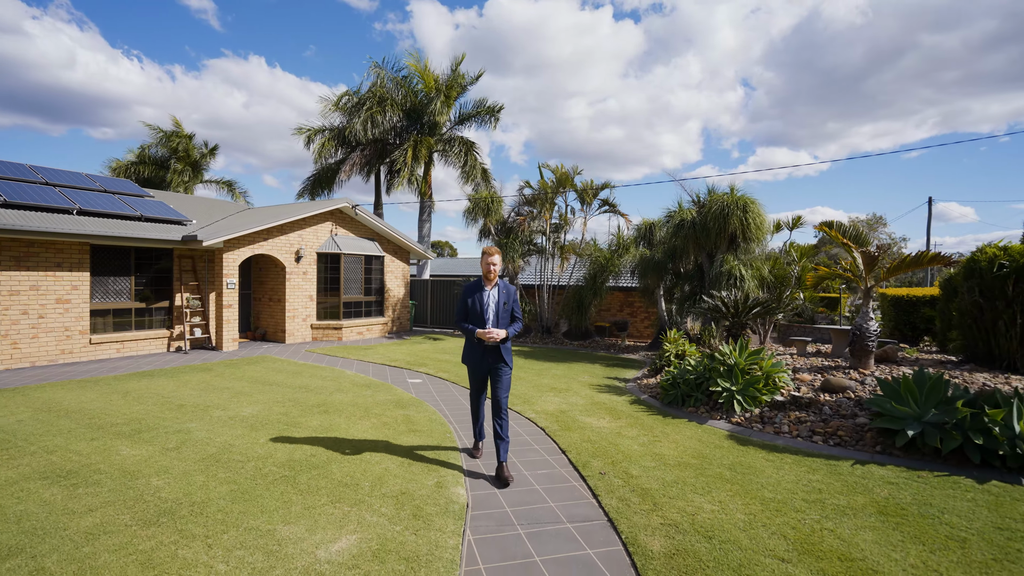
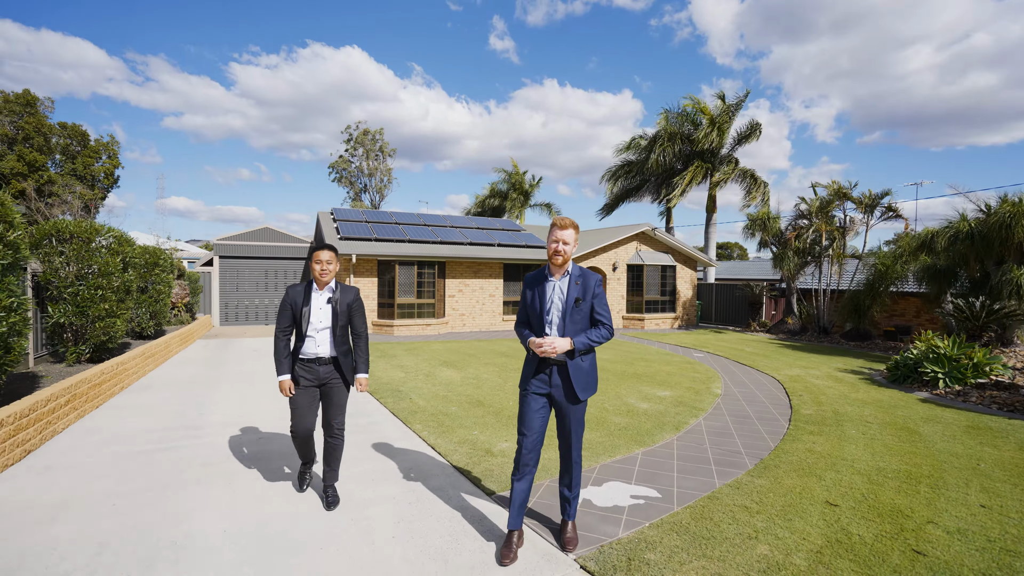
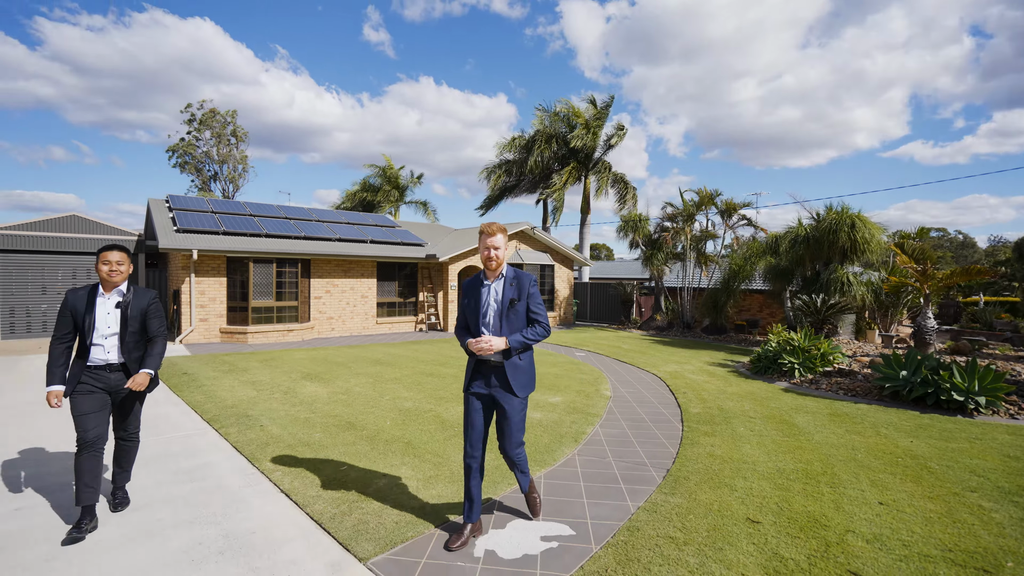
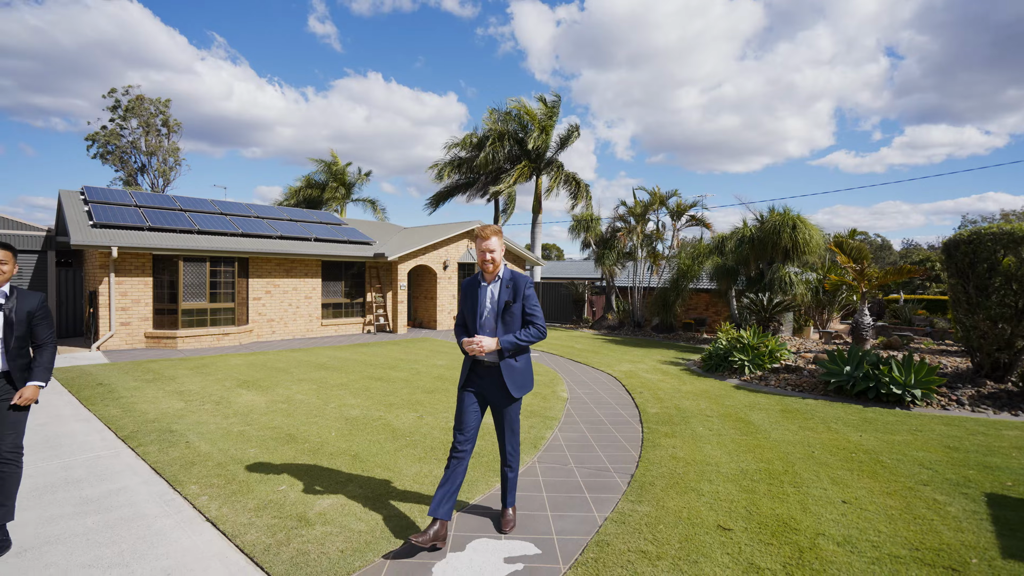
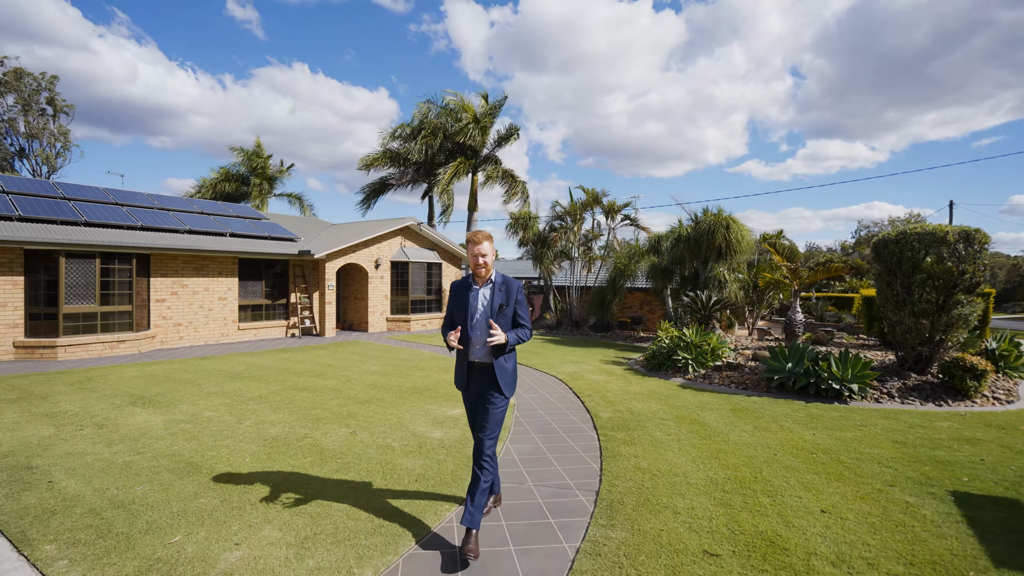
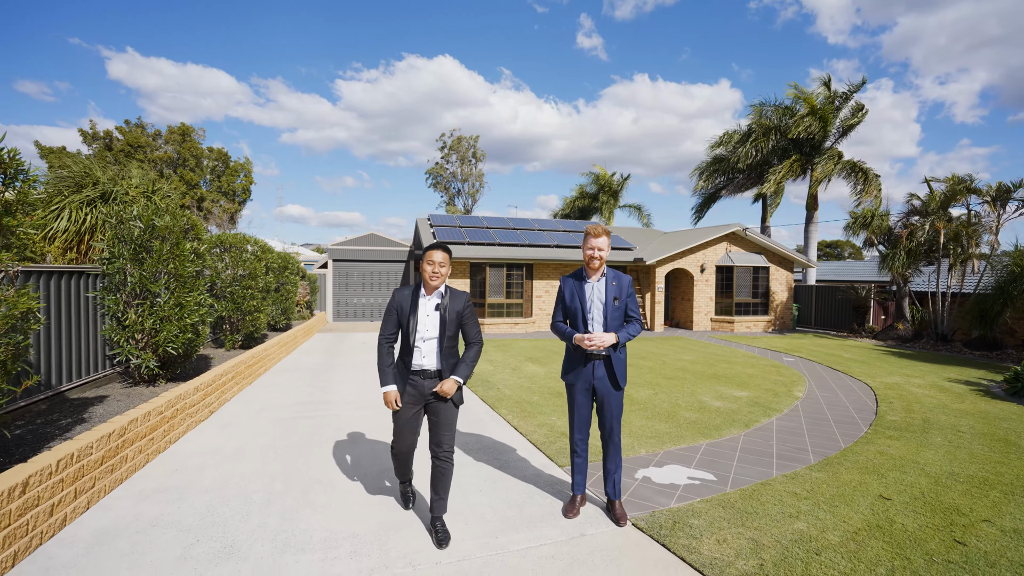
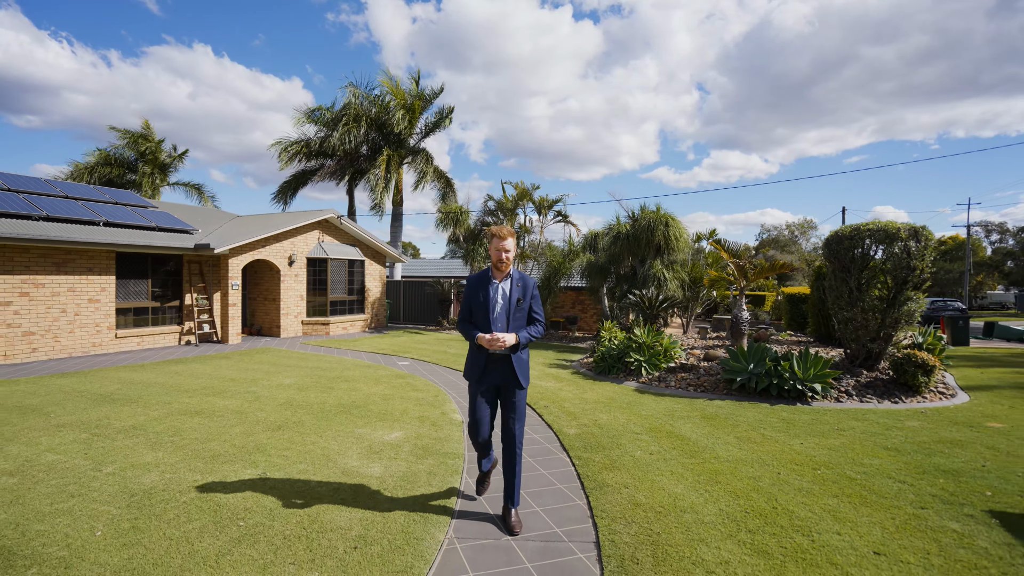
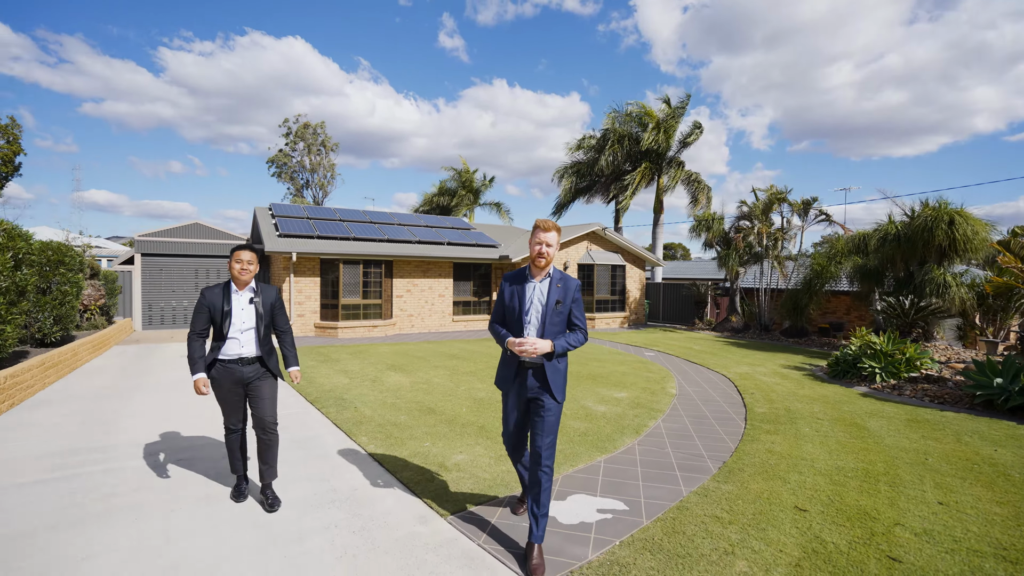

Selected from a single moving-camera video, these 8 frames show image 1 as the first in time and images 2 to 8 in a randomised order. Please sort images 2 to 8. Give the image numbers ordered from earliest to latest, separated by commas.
7, 5, 4, 3, 8, 2, 6
